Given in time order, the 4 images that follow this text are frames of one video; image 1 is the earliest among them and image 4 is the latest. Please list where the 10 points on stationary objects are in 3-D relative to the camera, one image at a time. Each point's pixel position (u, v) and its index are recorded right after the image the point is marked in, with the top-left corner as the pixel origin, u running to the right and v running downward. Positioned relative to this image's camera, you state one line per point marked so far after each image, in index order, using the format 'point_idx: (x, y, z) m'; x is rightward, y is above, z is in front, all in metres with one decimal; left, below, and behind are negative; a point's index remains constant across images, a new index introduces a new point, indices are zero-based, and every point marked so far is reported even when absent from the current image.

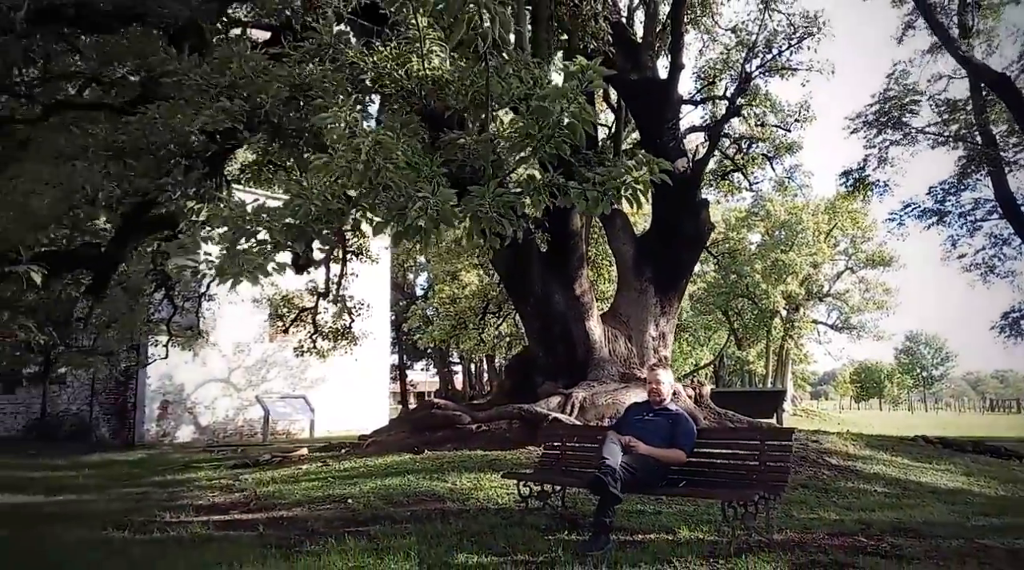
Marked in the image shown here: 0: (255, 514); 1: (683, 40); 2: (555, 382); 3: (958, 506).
0: (-1.9, -1.7, +6.9) m
1: (+2.2, +3.1, +11.8) m
2: (+0.5, -1.1, +10.7) m
3: (+3.5, -1.7, +7.2) m
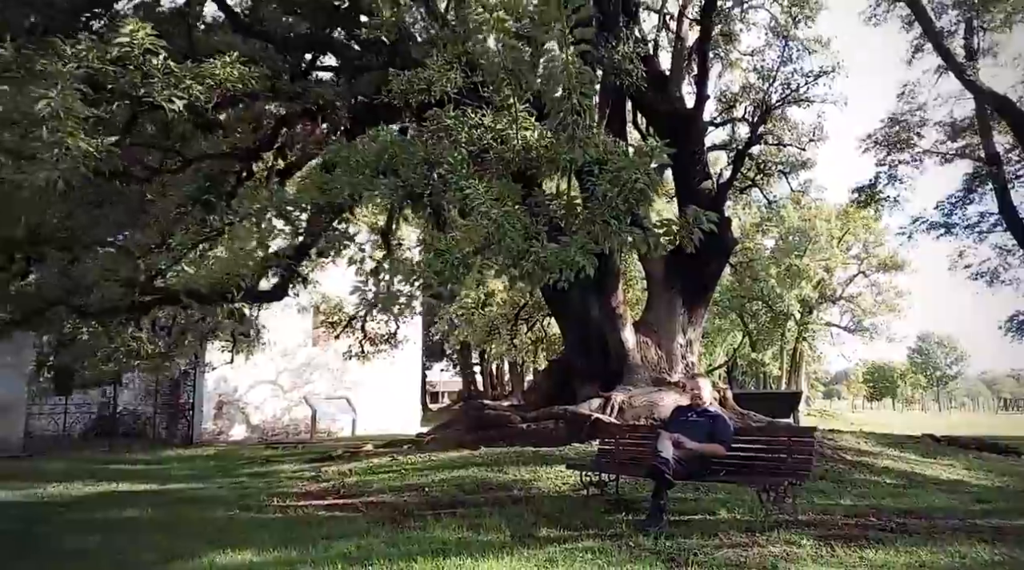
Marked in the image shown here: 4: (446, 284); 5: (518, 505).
0: (-1.4, -1.9, +8.1) m
1: (+2.8, +3.0, +12.9) m
2: (+1.0, -1.3, +11.8) m
3: (+4.0, -1.8, +8.3) m
4: (-0.4, 0.0, +6.0) m
5: (+0.1, -1.8, +7.5) m
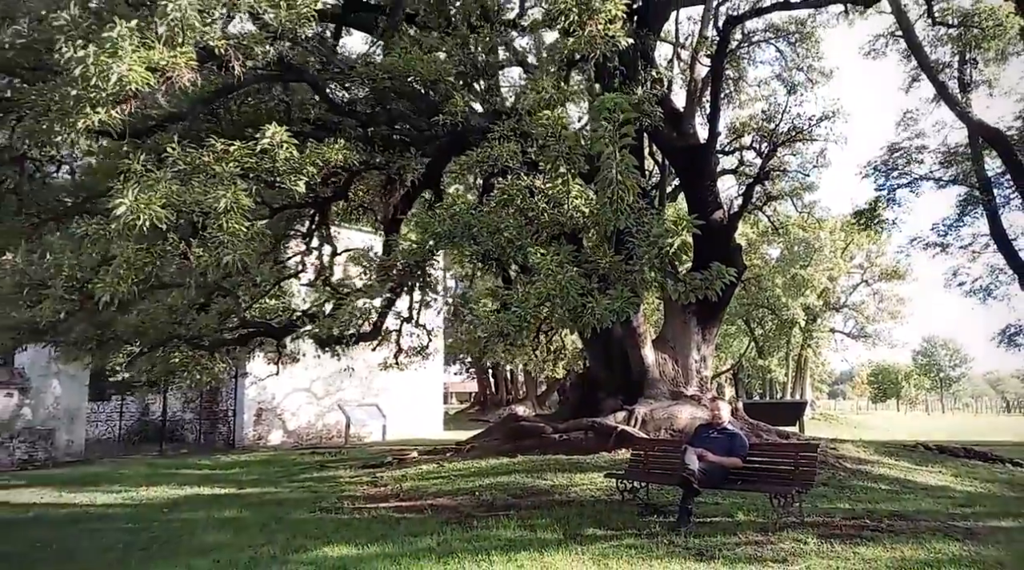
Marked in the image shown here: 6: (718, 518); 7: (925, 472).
0: (-1.0, -2.2, +9.3) m
1: (+3.2, +2.7, +14.1) m
2: (+1.5, -1.6, +13.0) m
3: (+4.4, -2.2, +9.5) m
4: (0.0, -0.3, +7.2) m
5: (+0.5, -2.1, +8.7) m
6: (+1.8, -2.0, +8.0) m
7: (+5.0, -2.2, +11.2) m
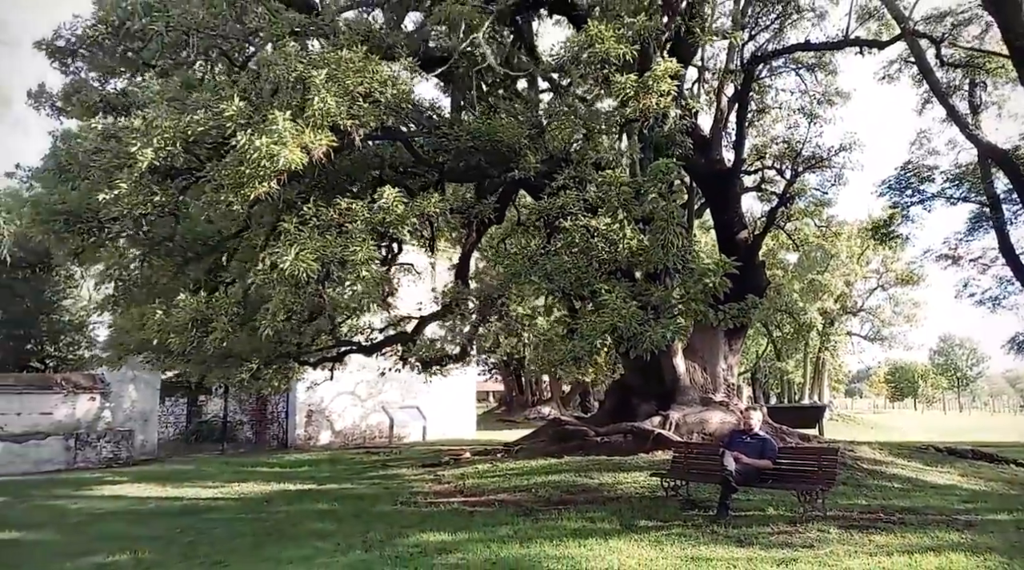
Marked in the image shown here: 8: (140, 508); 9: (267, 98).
0: (-0.4, -2.4, +10.5) m
1: (+3.9, +2.4, +15.3) m
2: (+2.1, -1.8, +14.2) m
3: (+5.0, -2.4, +10.6) m
4: (+0.6, -0.6, +8.4) m
5: (+1.1, -2.3, +10.0) m
6: (+2.4, -2.3, +9.3) m
7: (+5.6, -2.5, +12.3) m
8: (-4.0, -2.4, +10.1) m
9: (-2.0, +1.5, +7.4) m
